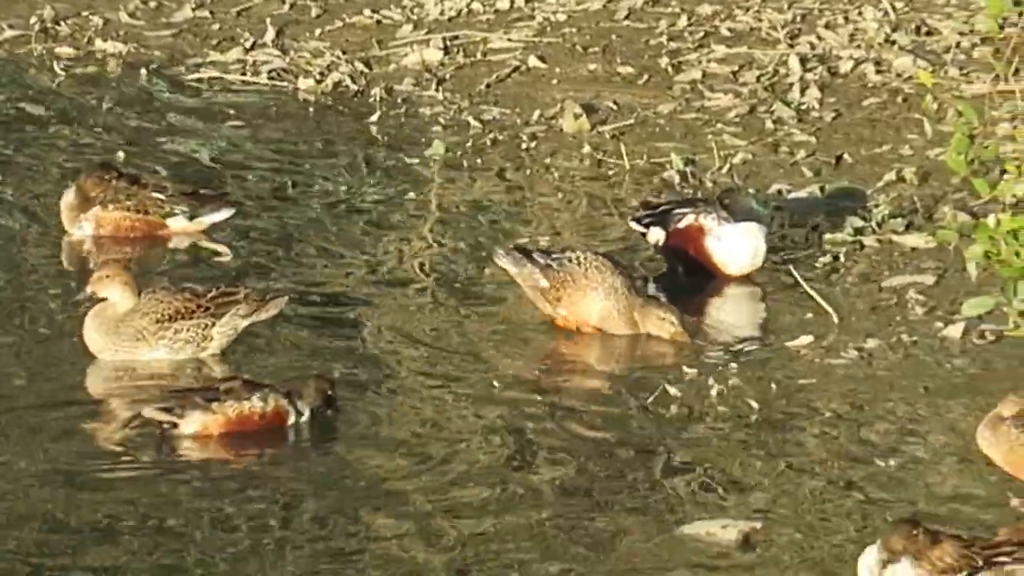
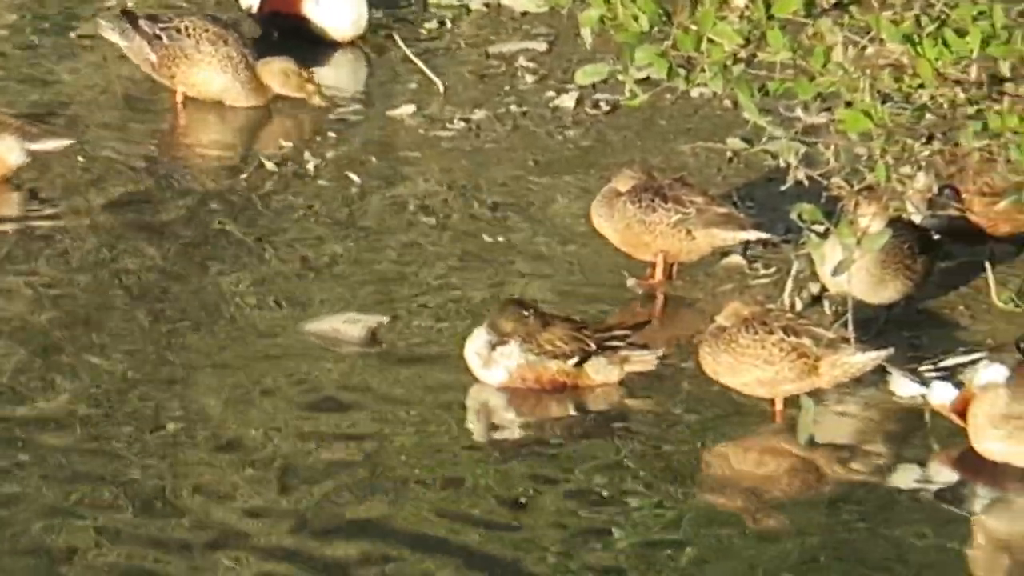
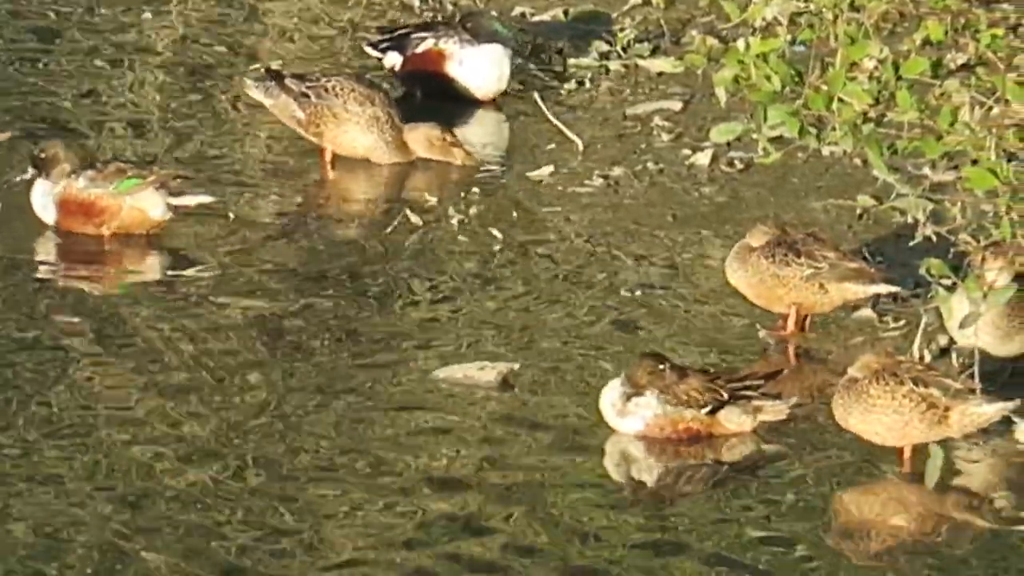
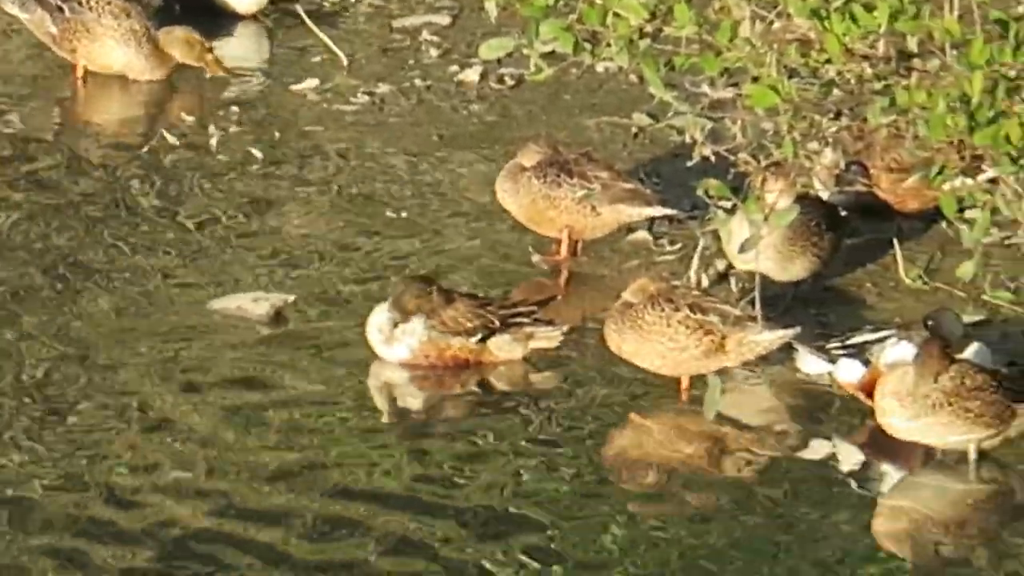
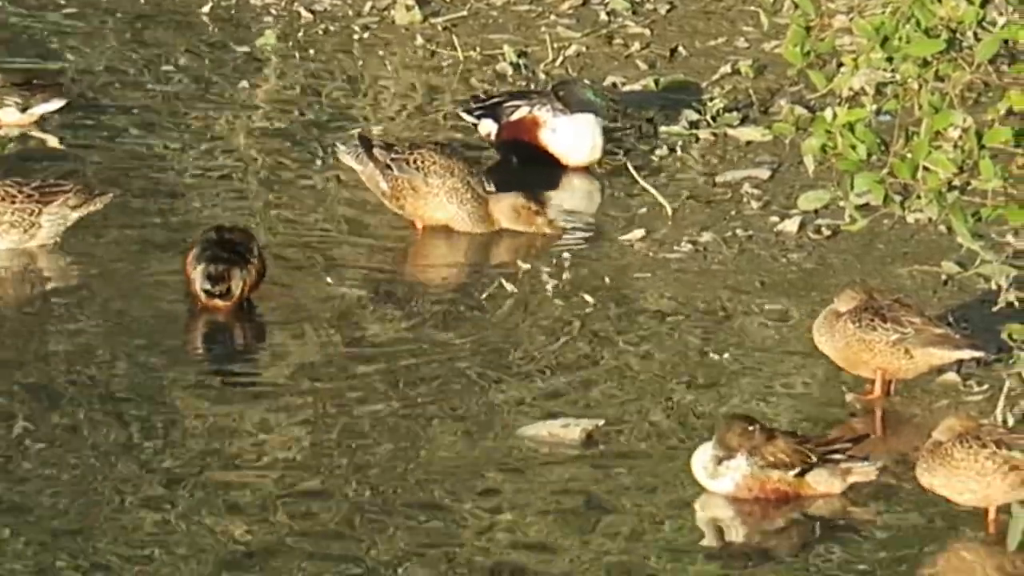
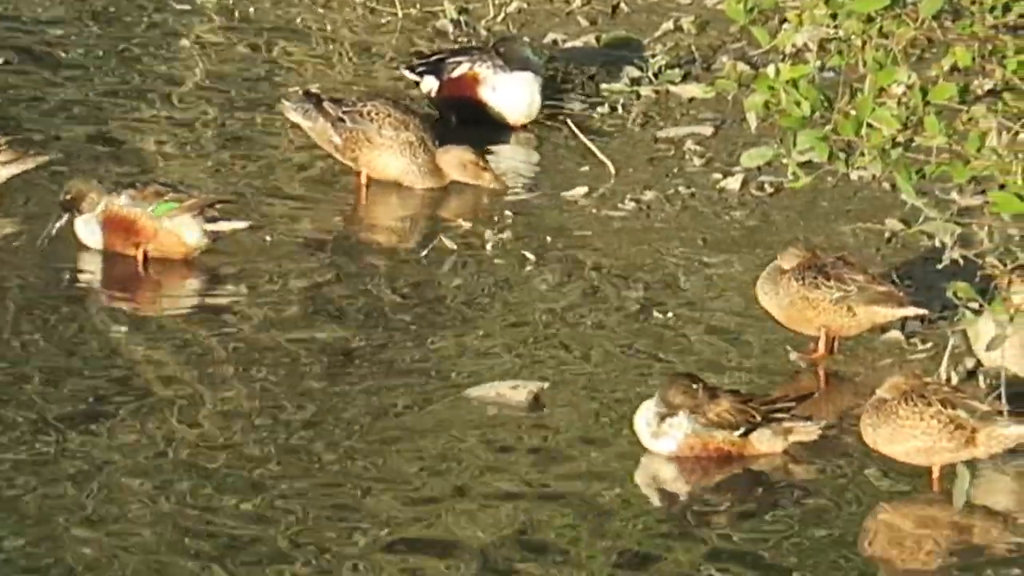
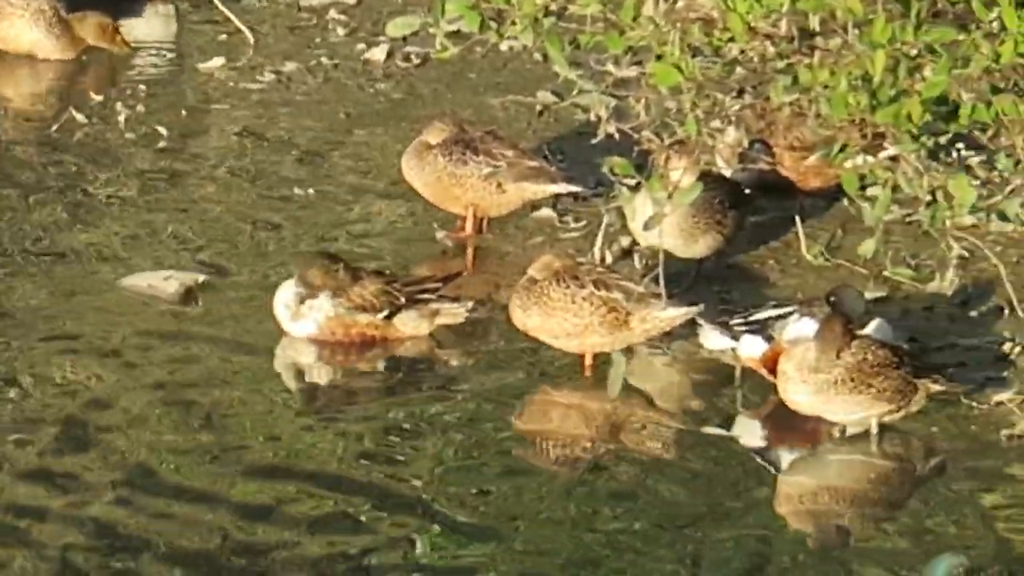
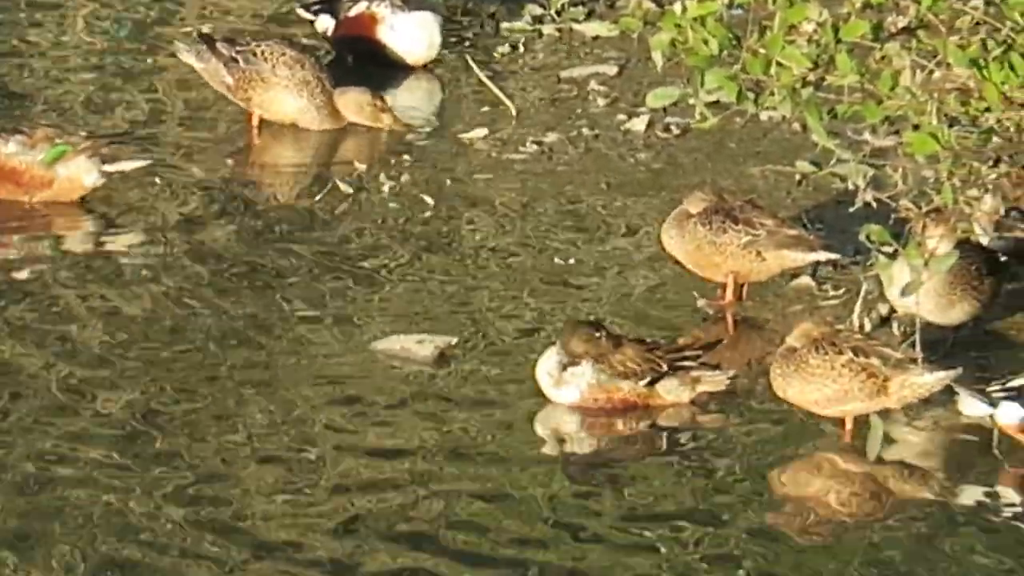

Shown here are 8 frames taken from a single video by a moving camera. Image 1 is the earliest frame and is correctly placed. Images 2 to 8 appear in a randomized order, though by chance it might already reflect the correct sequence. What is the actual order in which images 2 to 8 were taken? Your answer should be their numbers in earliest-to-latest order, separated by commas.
5, 6, 3, 8, 2, 4, 7
